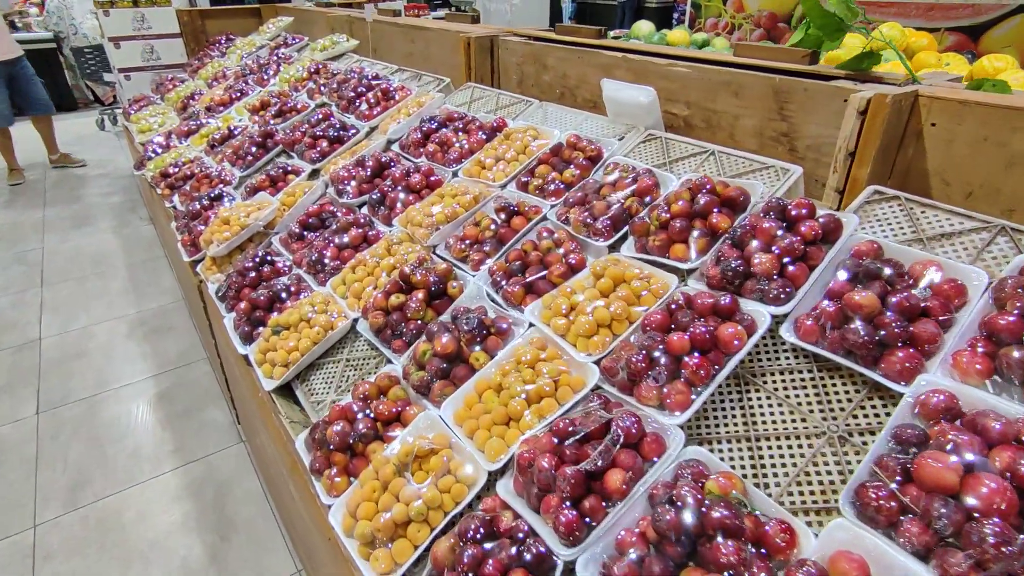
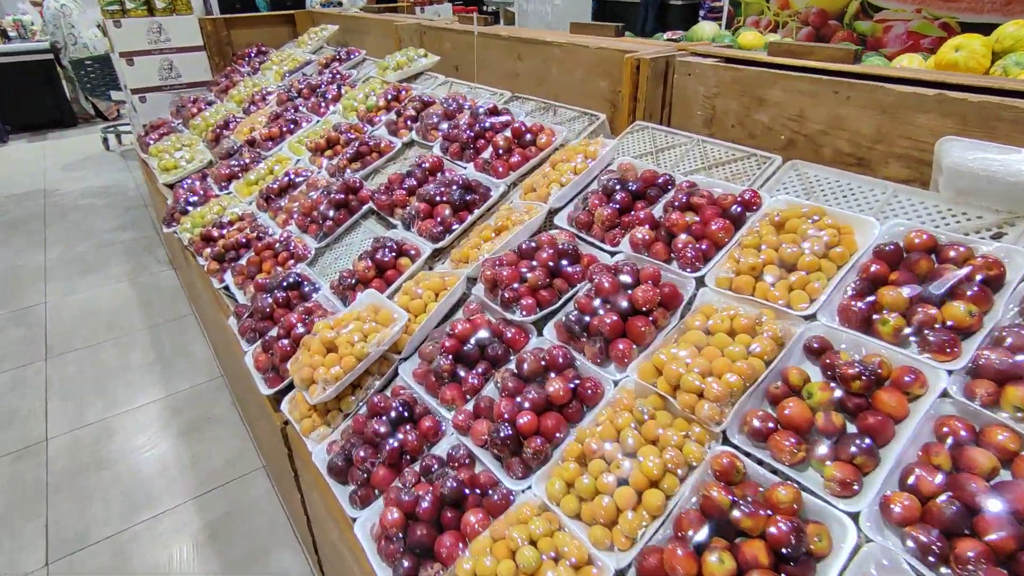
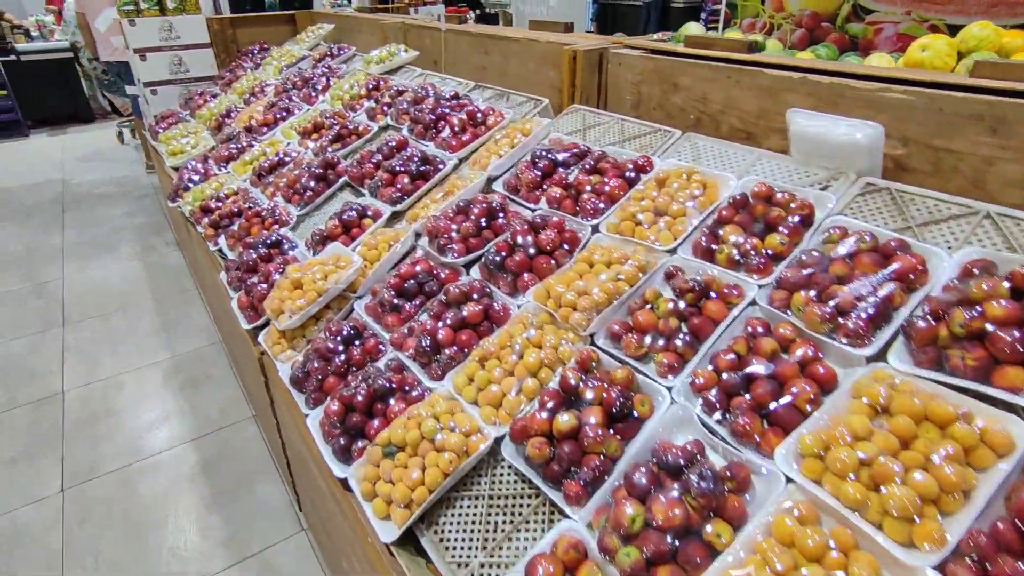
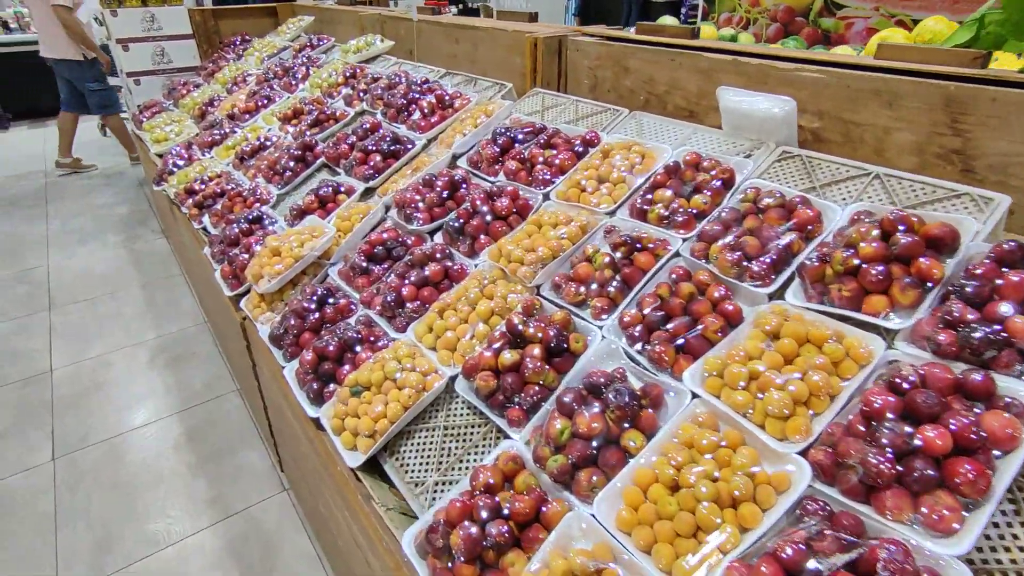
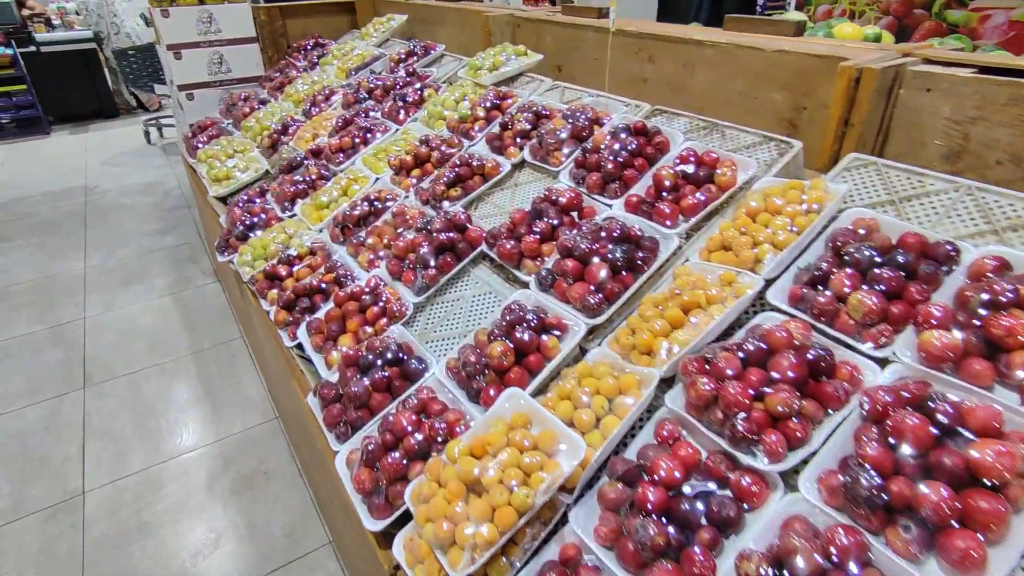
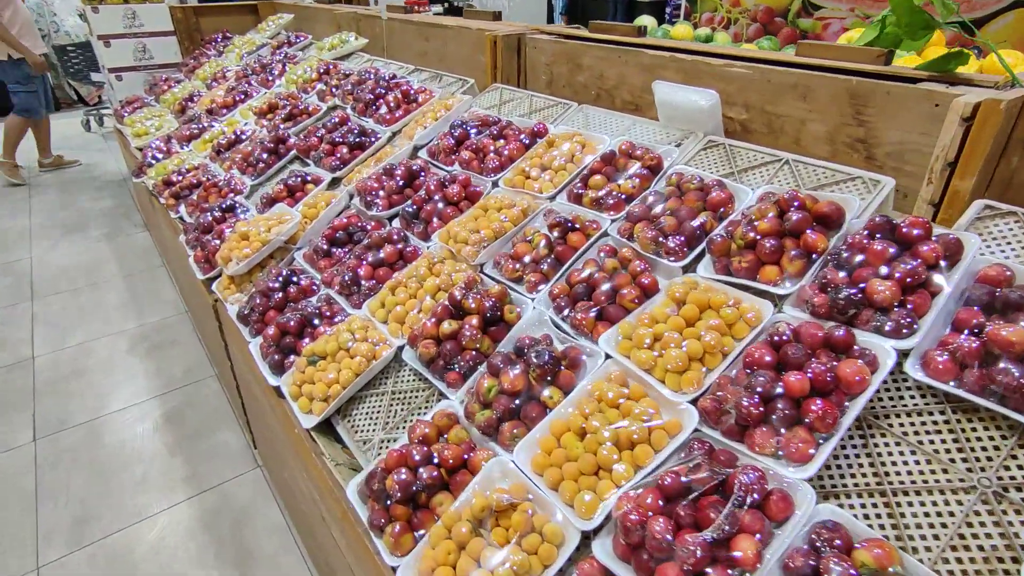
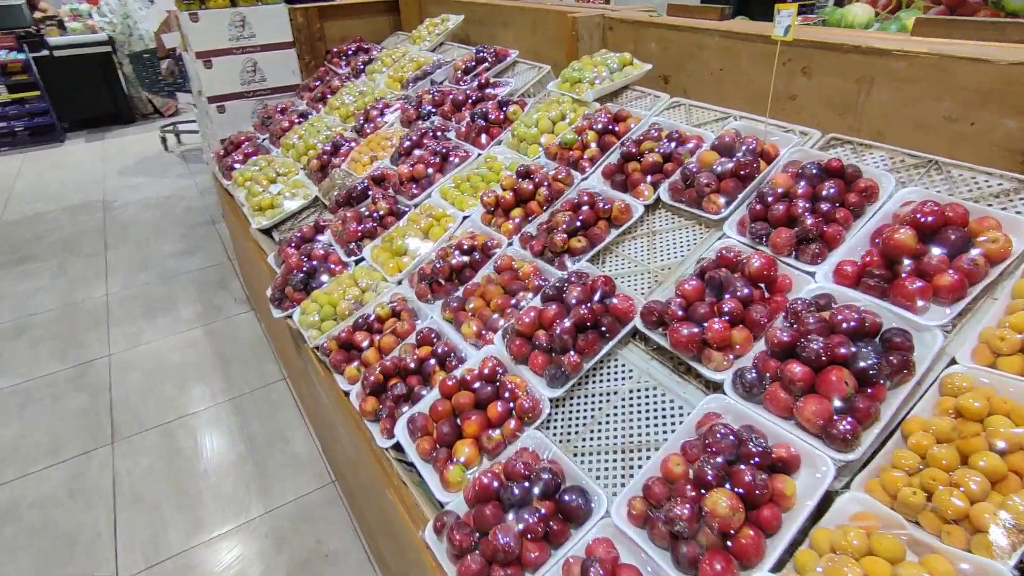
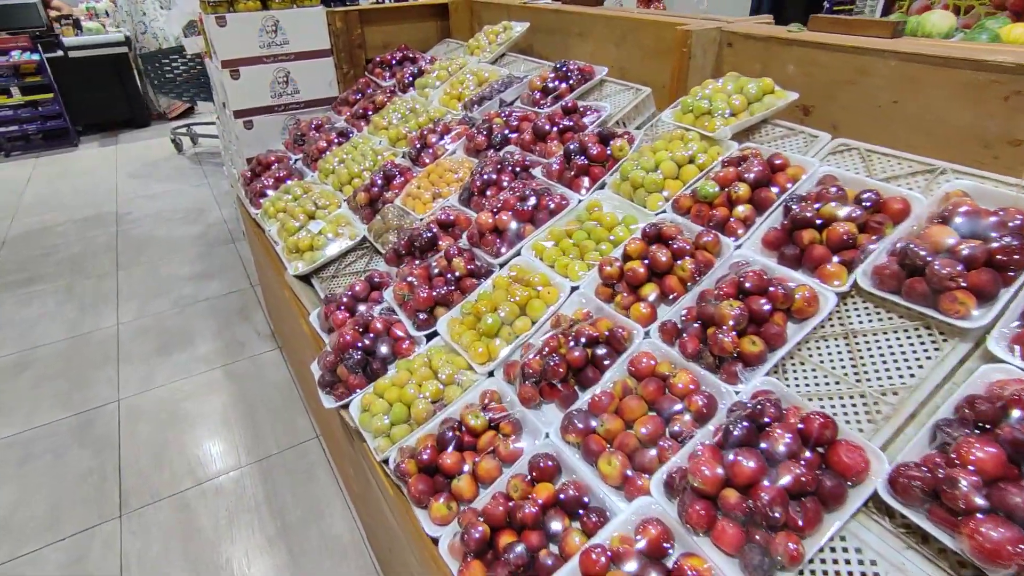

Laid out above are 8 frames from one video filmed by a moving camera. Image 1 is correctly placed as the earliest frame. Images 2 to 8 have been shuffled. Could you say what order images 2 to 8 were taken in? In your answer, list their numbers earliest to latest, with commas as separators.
6, 4, 3, 2, 5, 7, 8
